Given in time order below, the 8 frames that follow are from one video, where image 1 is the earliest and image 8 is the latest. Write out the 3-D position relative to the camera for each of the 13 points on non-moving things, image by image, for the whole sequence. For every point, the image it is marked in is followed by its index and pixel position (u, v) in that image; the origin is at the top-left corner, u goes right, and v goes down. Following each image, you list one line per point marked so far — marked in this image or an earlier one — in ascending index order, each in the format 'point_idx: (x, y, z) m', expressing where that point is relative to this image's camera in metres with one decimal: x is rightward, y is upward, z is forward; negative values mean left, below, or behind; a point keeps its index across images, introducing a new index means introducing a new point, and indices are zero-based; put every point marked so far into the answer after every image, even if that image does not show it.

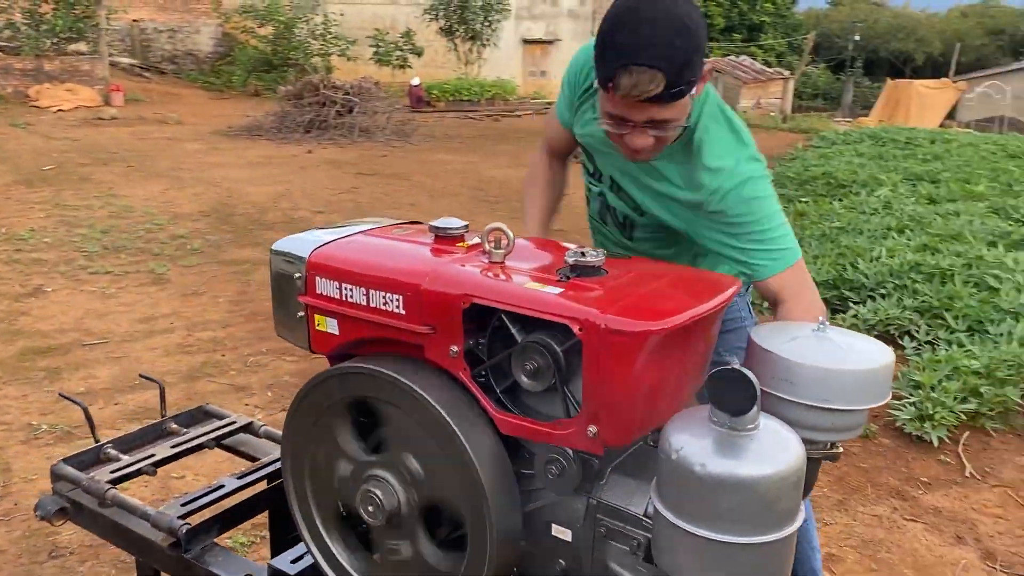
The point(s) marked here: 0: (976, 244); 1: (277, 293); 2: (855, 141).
0: (+2.8, +0.3, +5.3) m
1: (-0.5, 0.0, +1.7) m
2: (+4.4, +1.9, +11.4) m
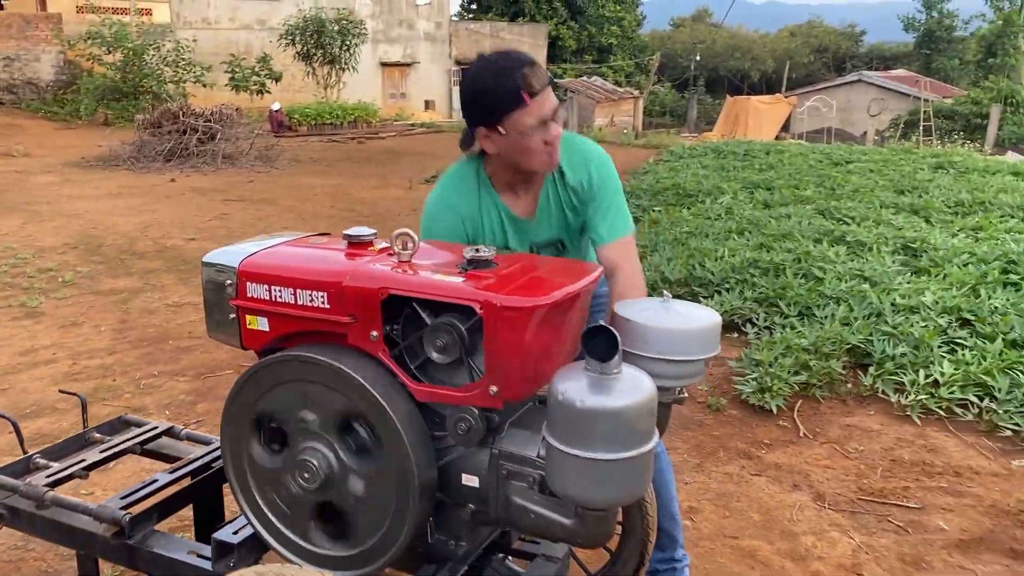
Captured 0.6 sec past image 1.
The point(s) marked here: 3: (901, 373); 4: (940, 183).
0: (+2.0, +0.3, +6.0) m
1: (-0.7, 0.0, +1.9) m
2: (+2.6, +1.9, +12.3) m
3: (+1.7, -0.4, +4.0) m
4: (+4.3, +1.1, +8.9) m
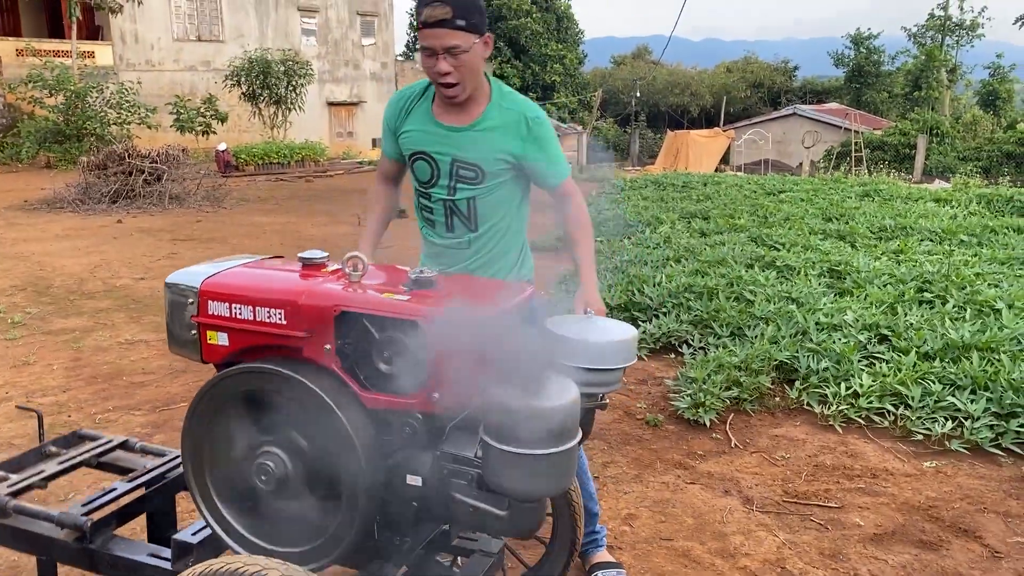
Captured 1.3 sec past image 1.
0: (+1.6, +0.1, +6.3) m
1: (-0.8, -0.1, +2.1) m
2: (+1.9, +1.5, +12.7) m
3: (+1.5, -0.5, +4.2) m
4: (+3.8, +0.8, +9.4) m
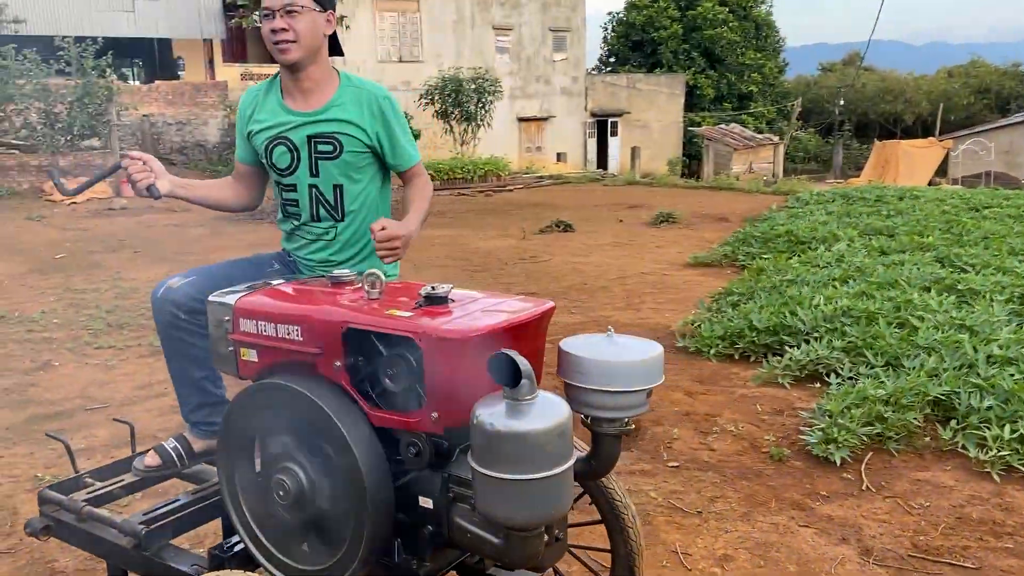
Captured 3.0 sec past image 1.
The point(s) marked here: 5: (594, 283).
0: (+2.6, 0.0, +5.8) m
1: (-0.7, -0.1, +2.1) m
2: (+4.3, +1.2, +11.9) m
3: (+2.0, -0.6, +3.7) m
4: (+5.4, +0.6, +8.3) m
5: (+0.7, +0.1, +7.7) m
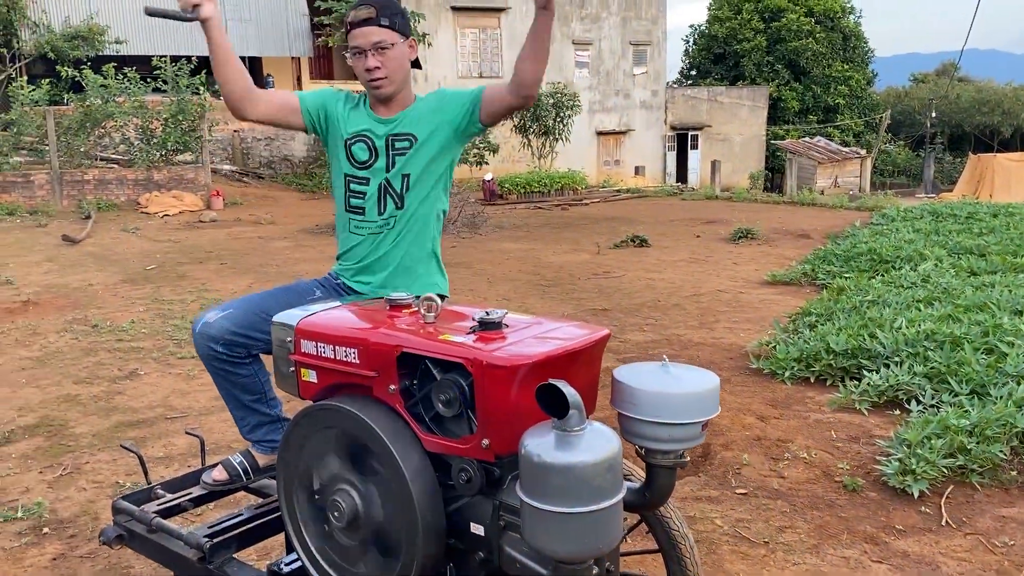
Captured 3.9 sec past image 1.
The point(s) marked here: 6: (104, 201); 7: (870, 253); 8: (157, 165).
0: (+3.0, -0.2, +5.5) m
1: (-0.6, -0.2, +2.2) m
2: (+5.3, +0.9, +11.5) m
3: (+2.3, -0.7, +3.5) m
4: (+6.0, +0.3, +7.8) m
5: (+1.3, -0.1, +7.6) m
6: (-6.6, +1.4, +14.2) m
7: (+3.4, +0.3, +8.3) m
8: (-6.0, +2.1, +15.0) m
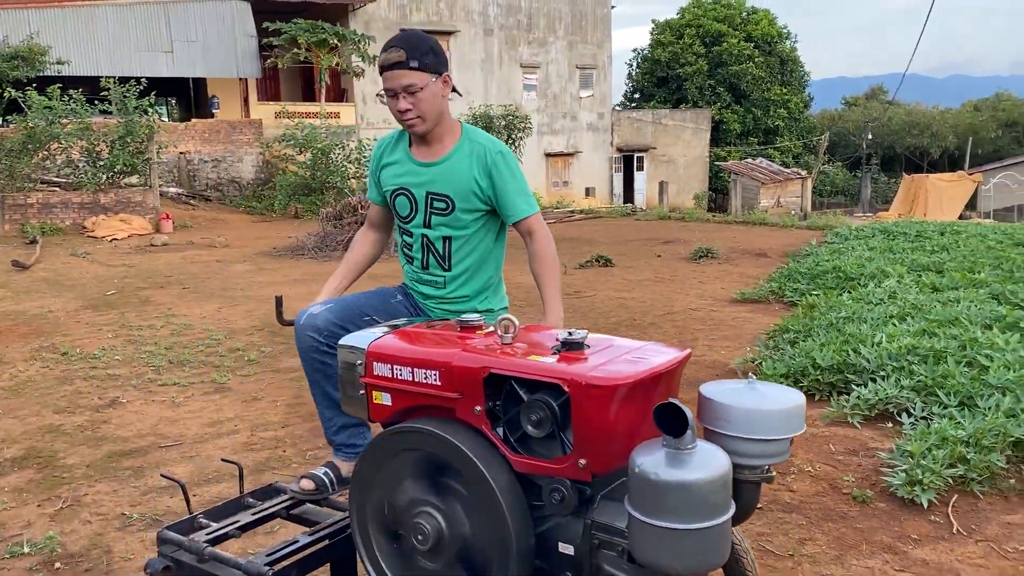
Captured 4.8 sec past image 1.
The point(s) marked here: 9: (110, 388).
0: (+3.0, -0.3, +5.7) m
1: (-0.4, -0.2, +2.2) m
2: (+4.8, +0.7, +11.9) m
3: (+2.3, -0.8, +3.7) m
4: (+5.8, +0.2, +8.2) m
5: (+1.1, -0.3, +7.7) m
6: (-7.2, +1.0, +13.8) m
7: (+3.1, +0.2, +8.6) m
8: (-6.7, +1.7, +14.6) m
9: (-2.6, -0.6, +5.6) m
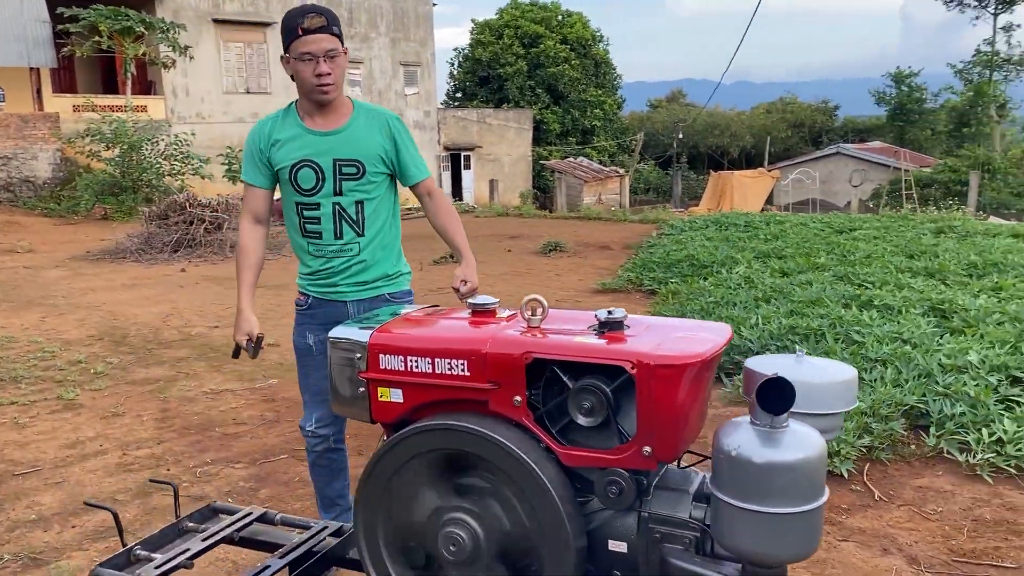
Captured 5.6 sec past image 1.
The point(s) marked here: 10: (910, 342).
0: (+2.2, -0.1, +6.1) m
1: (-0.4, -0.2, +1.9) m
2: (+2.7, +0.9, +12.5) m
3: (+2.0, -0.7, +4.0) m
4: (+4.5, +0.4, +9.1) m
5: (0.0, -0.2, +7.6) m
6: (-9.5, +0.8, +11.9) m
7: (+1.8, +0.3, +8.9) m
8: (-9.2, +1.5, +12.8) m
9: (-3.2, -0.7, +4.8) m
10: (+2.3, -0.3, +5.1) m
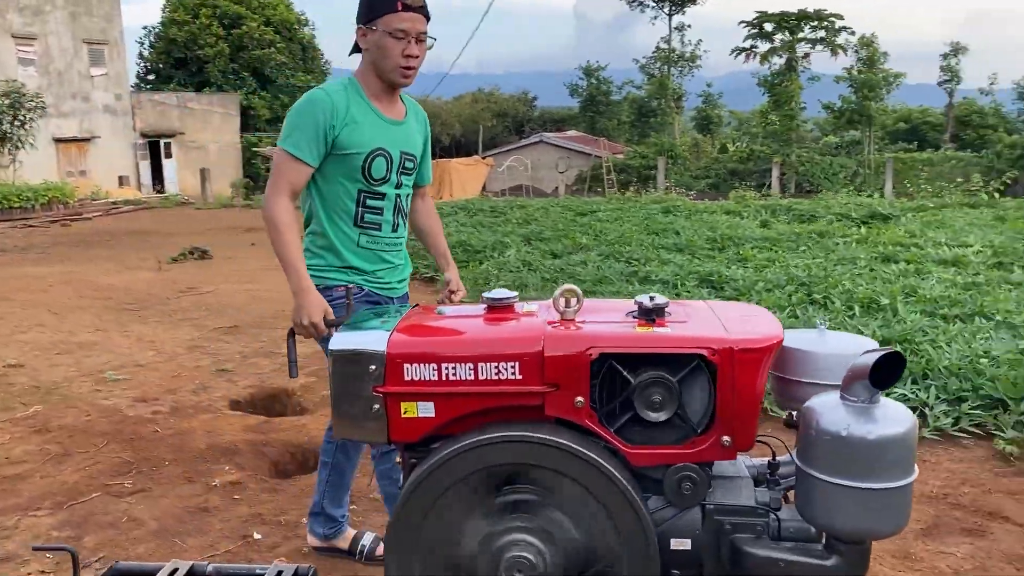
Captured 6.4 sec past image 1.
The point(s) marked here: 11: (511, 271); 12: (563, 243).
0: (+0.8, 0.0, +6.4) m
1: (-0.3, -0.2, +1.6) m
2: (-0.9, +1.1, +12.6) m
3: (+1.3, -0.5, +4.3) m
4: (+1.9, +0.7, +9.9) m
5: (-1.8, -0.2, +7.1) m
6: (-12.2, +0.3, +8.1) m
7: (-0.6, +0.4, +8.9) m
8: (-12.2, +1.0, +9.0) m
9: (-3.9, -0.8, +3.5) m
10: (+1.2, -0.2, +5.5) m
11: (0.0, +0.2, +7.6) m
12: (+0.5, +0.4, +8.6) m
